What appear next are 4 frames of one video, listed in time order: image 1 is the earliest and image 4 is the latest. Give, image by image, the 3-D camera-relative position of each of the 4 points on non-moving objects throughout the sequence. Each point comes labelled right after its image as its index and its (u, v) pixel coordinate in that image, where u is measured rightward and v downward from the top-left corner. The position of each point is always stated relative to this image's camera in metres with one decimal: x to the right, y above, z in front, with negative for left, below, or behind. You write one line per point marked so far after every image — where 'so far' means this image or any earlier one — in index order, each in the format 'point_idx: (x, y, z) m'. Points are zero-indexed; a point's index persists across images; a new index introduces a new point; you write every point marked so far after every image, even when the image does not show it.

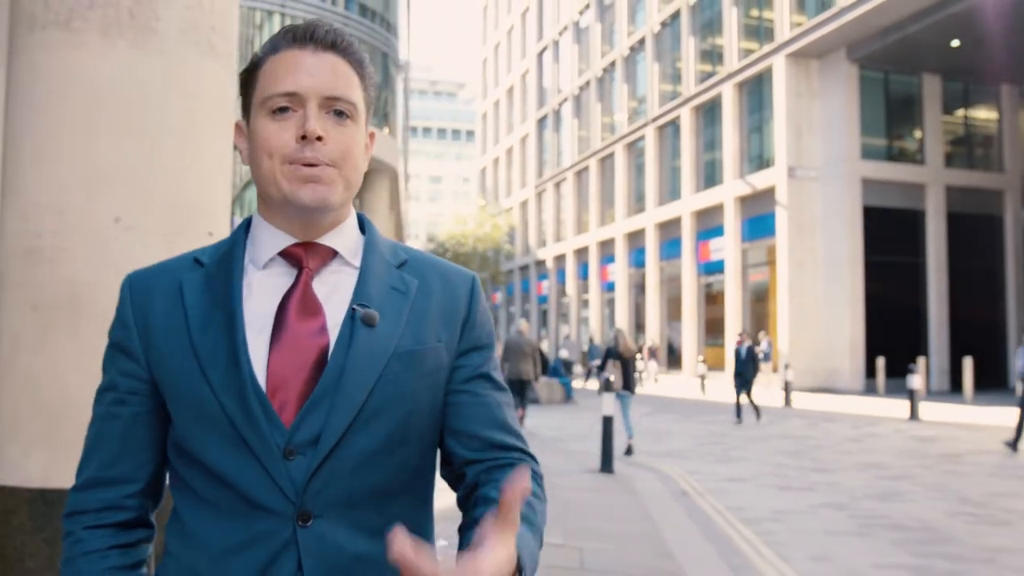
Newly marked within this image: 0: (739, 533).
0: (+1.8, -2.0, +7.2) m
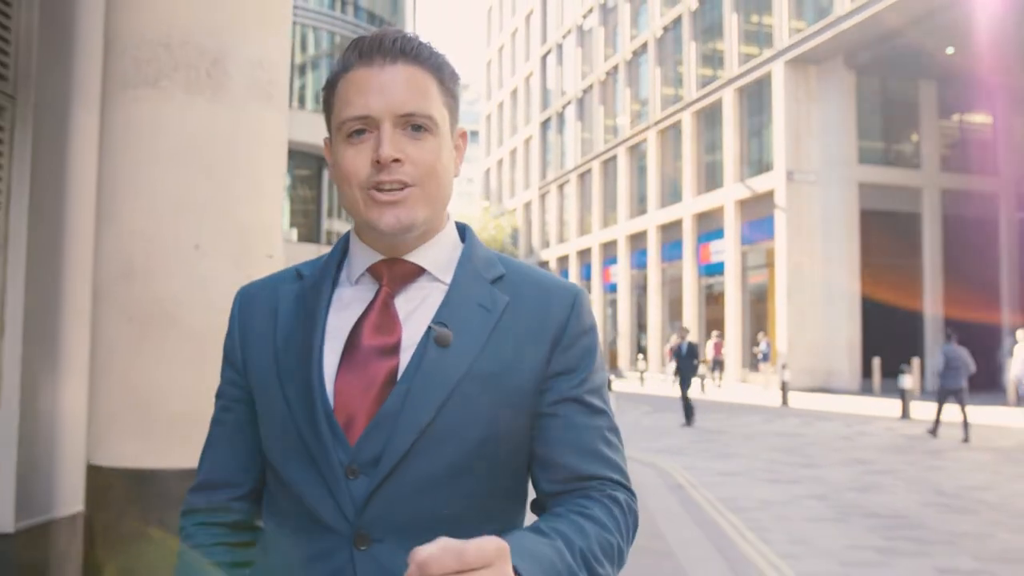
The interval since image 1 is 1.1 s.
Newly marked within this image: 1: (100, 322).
0: (+1.9, -2.1, +7.9) m
1: (-1.9, -0.2, +4.1) m
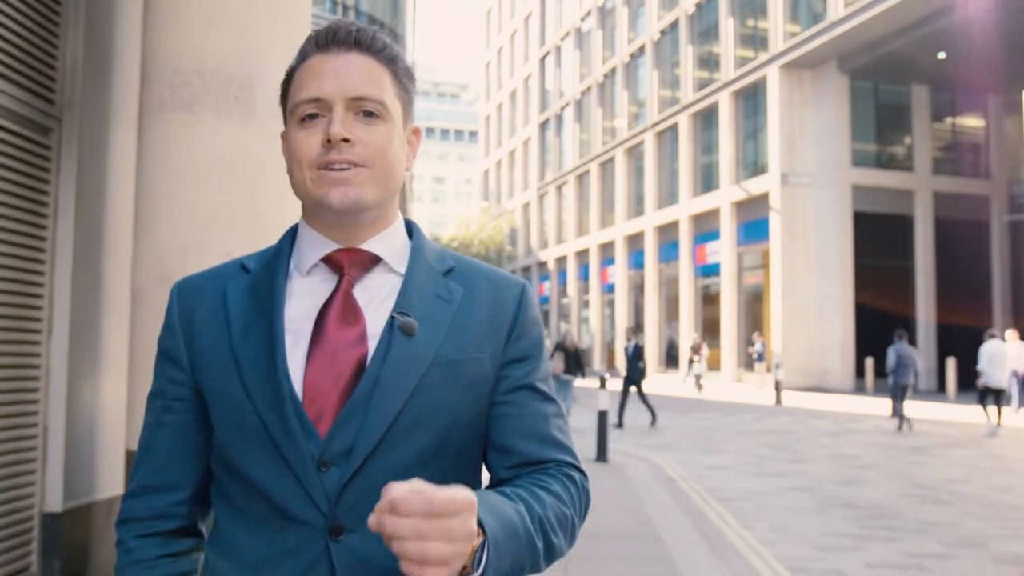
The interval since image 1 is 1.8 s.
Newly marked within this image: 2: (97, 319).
0: (+1.9, -2.1, +8.3) m
1: (-1.9, -0.2, +4.6) m
2: (-2.2, -0.2, +4.7) m
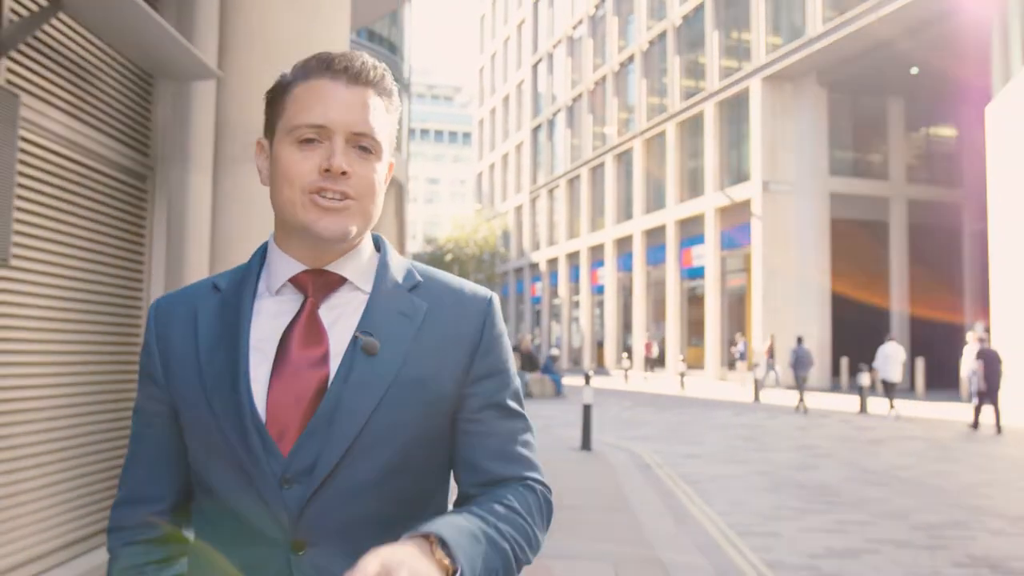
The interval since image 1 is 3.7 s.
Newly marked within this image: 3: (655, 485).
0: (+1.8, -2.2, +9.6) m
1: (-1.9, -0.3, +5.8) m
2: (-2.2, -0.3, +5.9) m
3: (+1.6, -2.2, +9.9) m
